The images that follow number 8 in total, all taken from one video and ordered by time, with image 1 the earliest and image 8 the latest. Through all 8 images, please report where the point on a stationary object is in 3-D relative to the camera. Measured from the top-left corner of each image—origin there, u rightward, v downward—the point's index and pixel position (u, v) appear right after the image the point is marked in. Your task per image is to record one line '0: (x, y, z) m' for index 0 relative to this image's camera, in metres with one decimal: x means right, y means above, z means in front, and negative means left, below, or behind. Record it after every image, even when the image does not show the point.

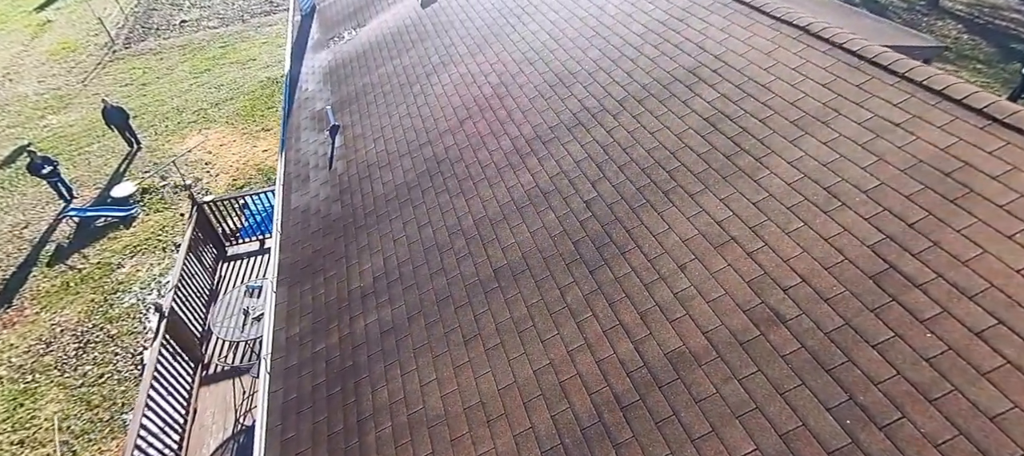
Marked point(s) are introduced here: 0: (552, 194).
0: (+0.5, +0.4, +5.6) m
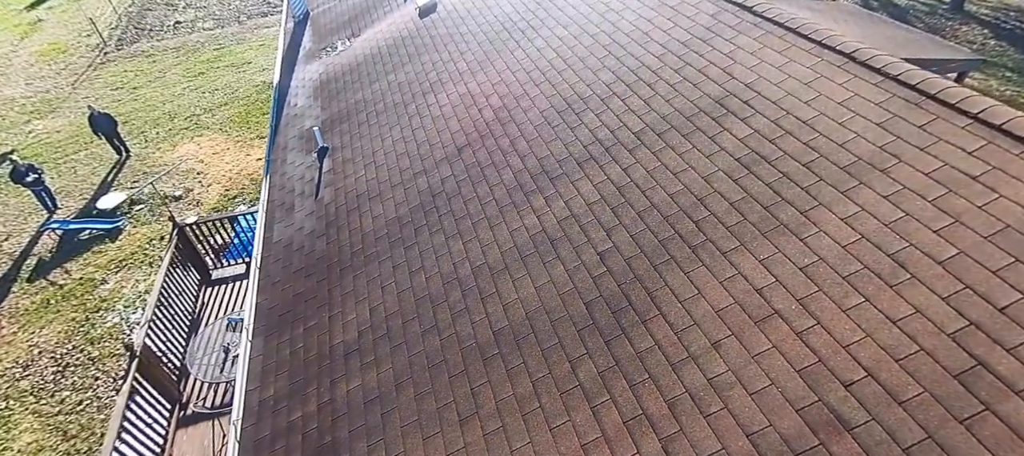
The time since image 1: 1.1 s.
0: (+0.5, -0.1, +4.9) m
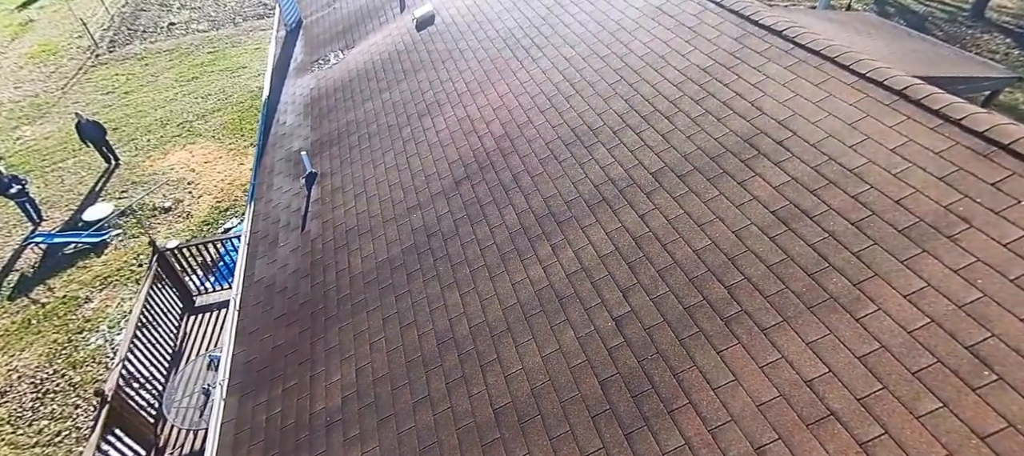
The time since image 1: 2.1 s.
0: (+0.5, -0.7, +4.3) m
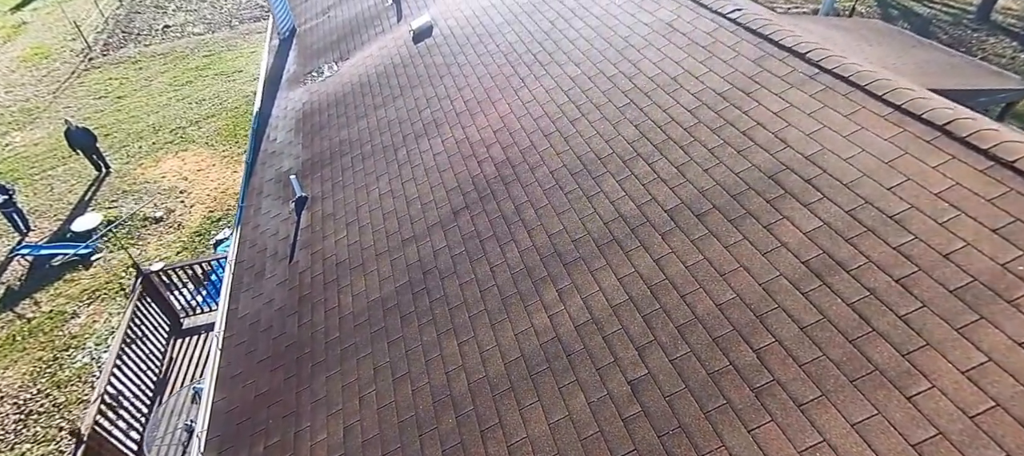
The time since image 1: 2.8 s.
0: (+0.5, -1.1, +3.9) m
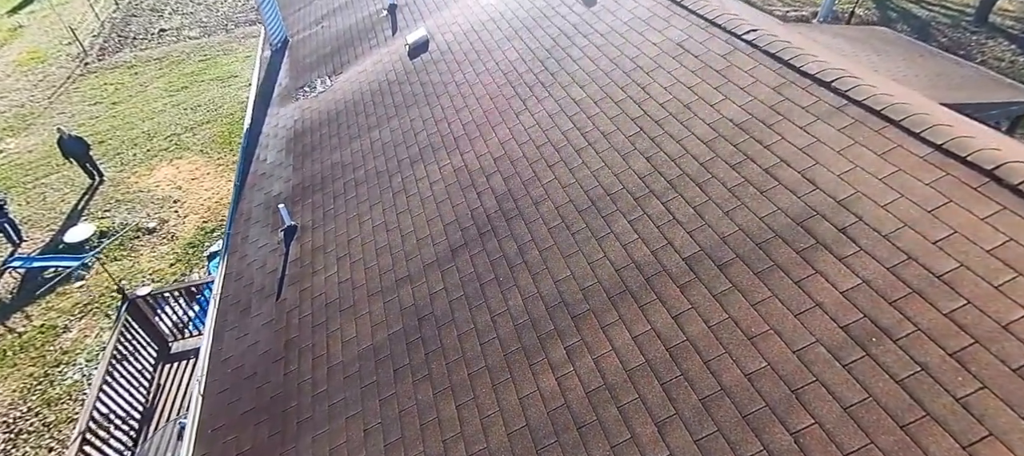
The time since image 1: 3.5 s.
0: (+0.6, -1.5, +3.5) m
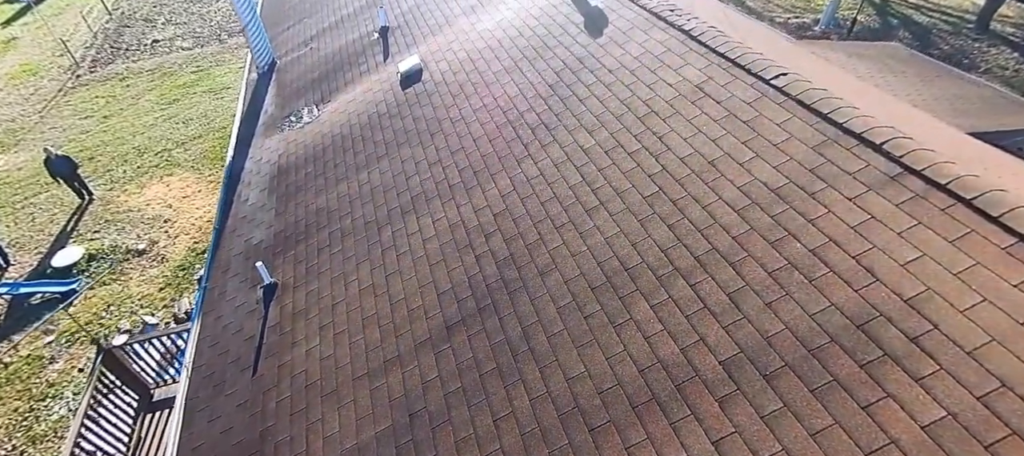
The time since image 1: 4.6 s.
0: (+0.6, -2.2, +2.9) m
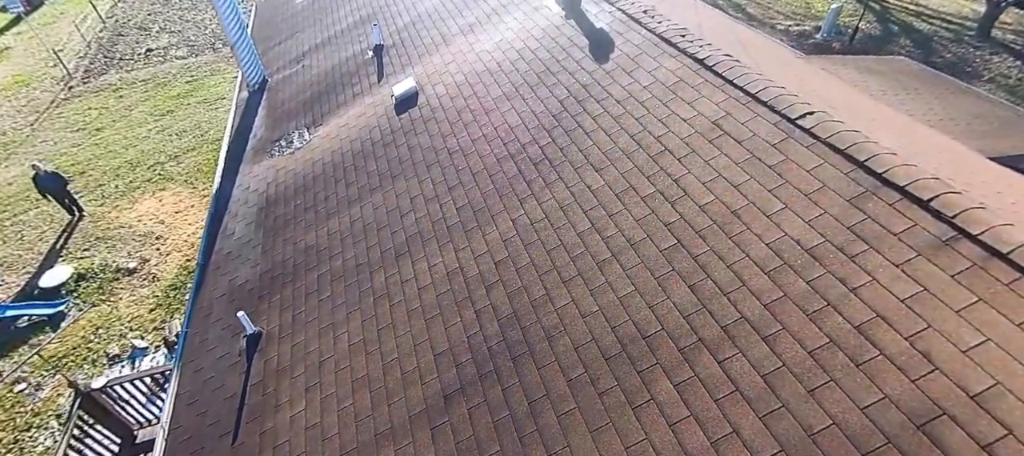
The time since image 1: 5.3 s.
0: (+0.7, -2.7, +2.4) m
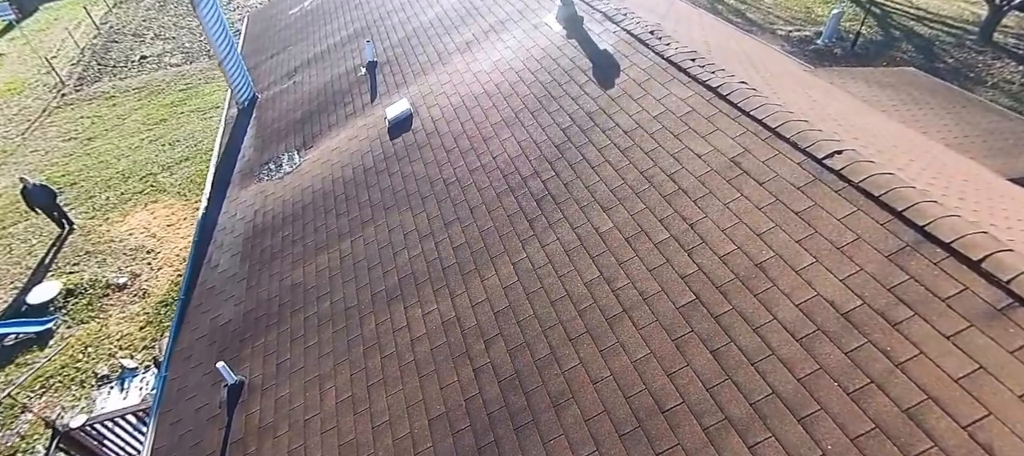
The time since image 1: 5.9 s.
0: (+0.7, -3.2, +2.0) m
